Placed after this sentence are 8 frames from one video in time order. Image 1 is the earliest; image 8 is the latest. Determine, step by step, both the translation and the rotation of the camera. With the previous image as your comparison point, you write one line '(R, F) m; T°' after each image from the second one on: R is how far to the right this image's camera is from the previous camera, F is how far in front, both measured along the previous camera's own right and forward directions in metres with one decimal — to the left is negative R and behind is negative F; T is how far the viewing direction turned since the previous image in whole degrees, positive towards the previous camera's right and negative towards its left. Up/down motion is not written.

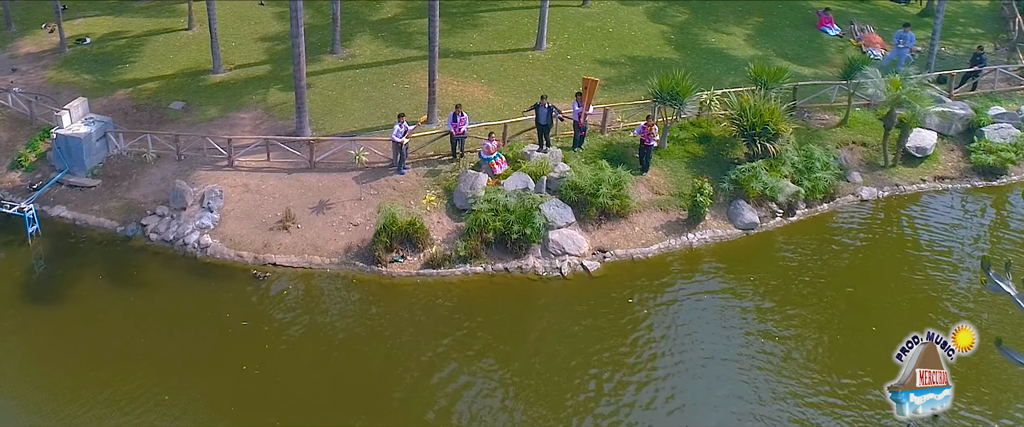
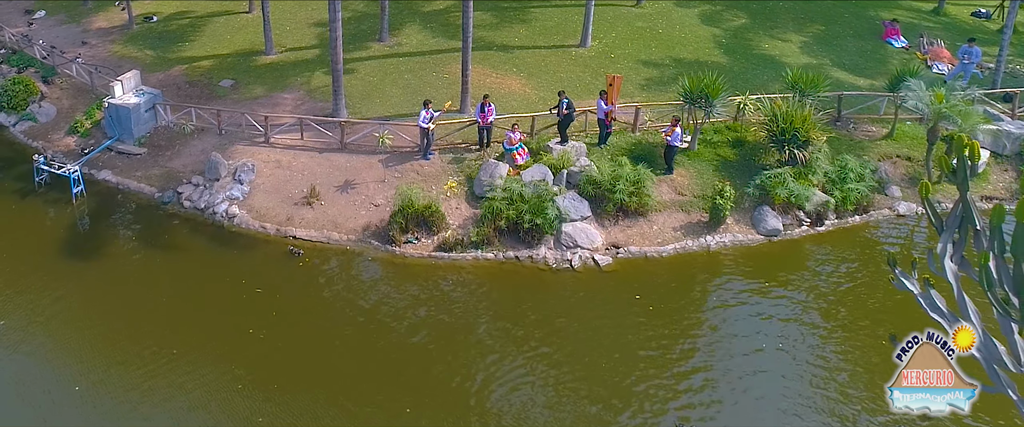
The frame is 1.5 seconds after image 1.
(+1.3, -0.1) m; -5°
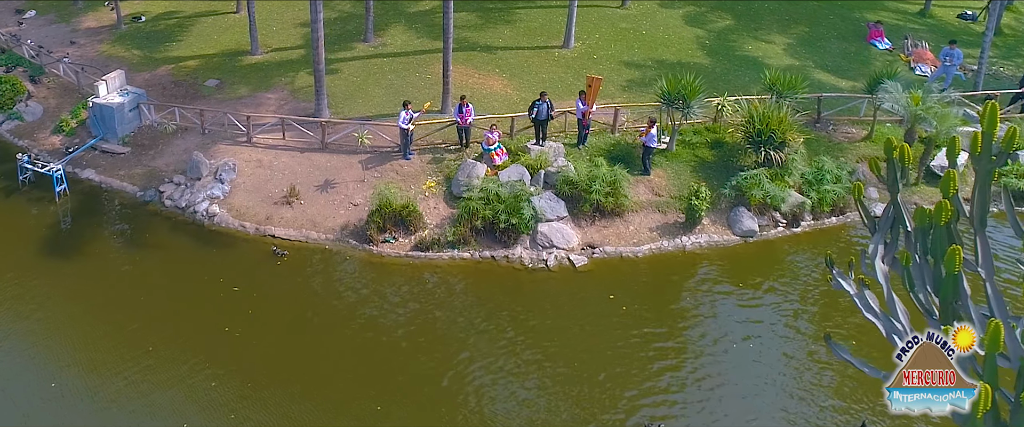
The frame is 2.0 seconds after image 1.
(+0.5, -0.2) m; 0°
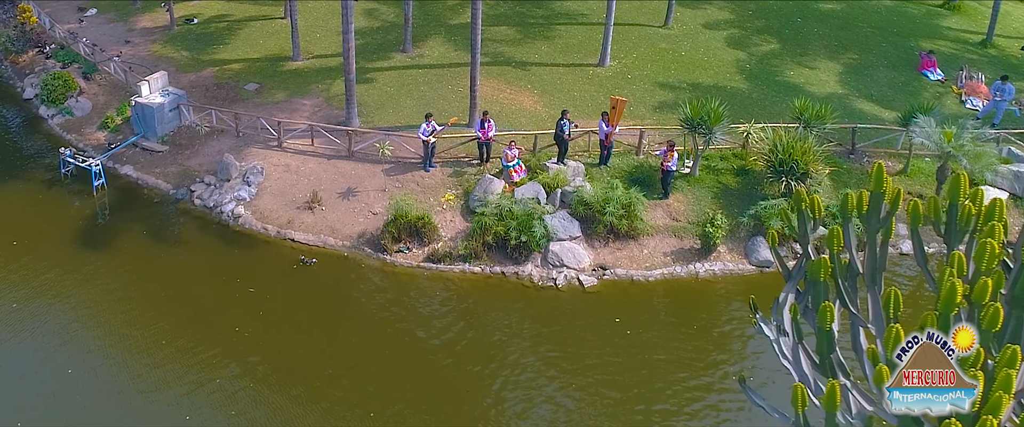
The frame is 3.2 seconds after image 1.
(+0.9, -0.1) m; -4°
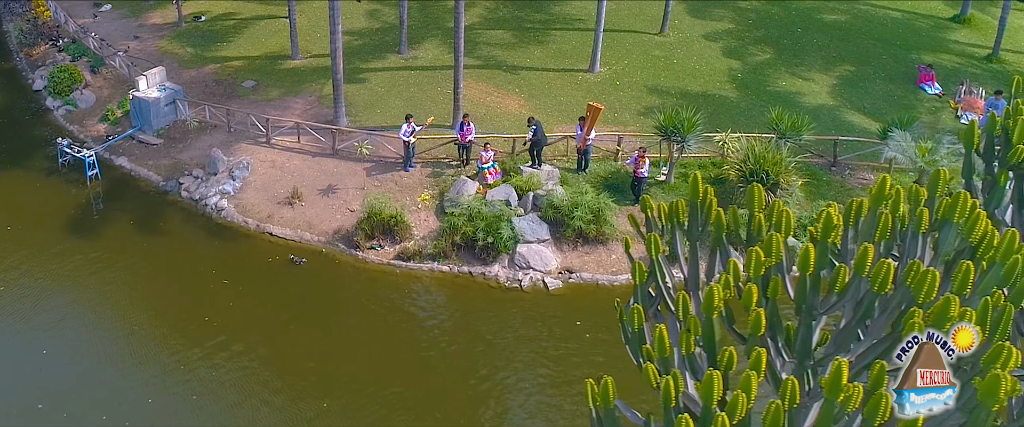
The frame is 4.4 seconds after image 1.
(+1.3, -0.4) m; -2°
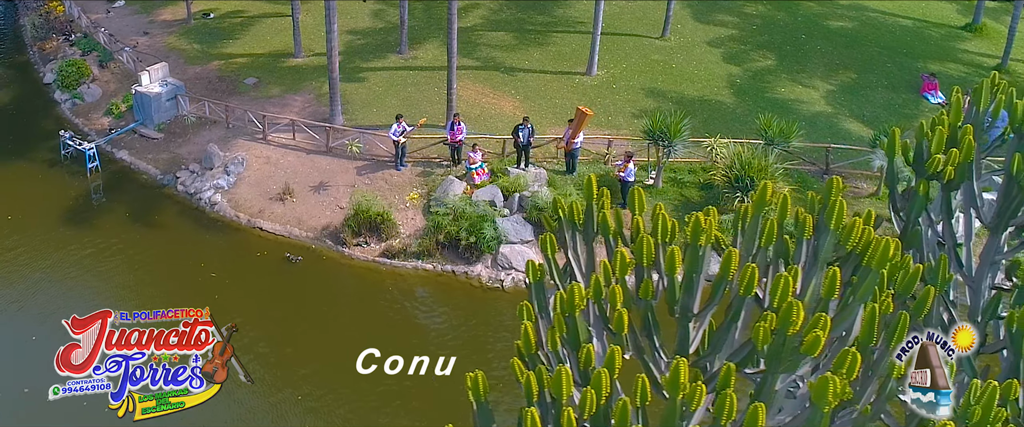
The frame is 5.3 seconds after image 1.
(+0.8, -0.2) m; -2°
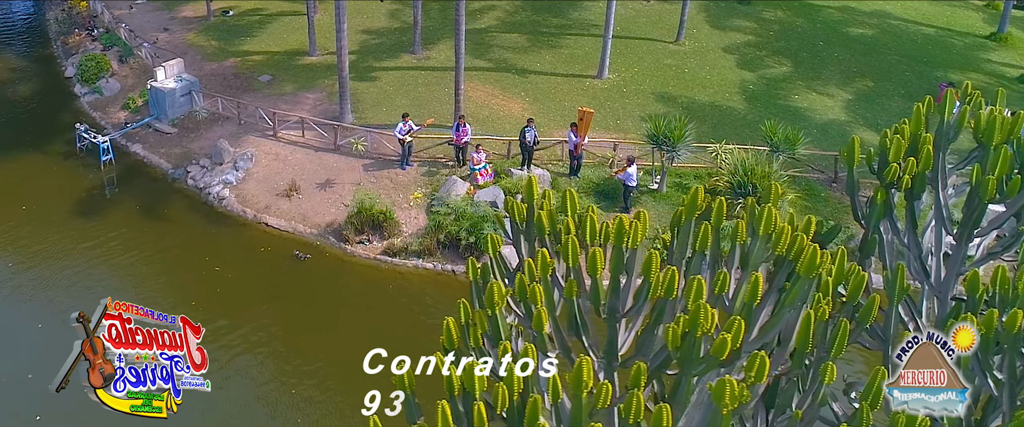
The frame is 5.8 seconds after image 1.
(+0.6, -0.1) m; -2°
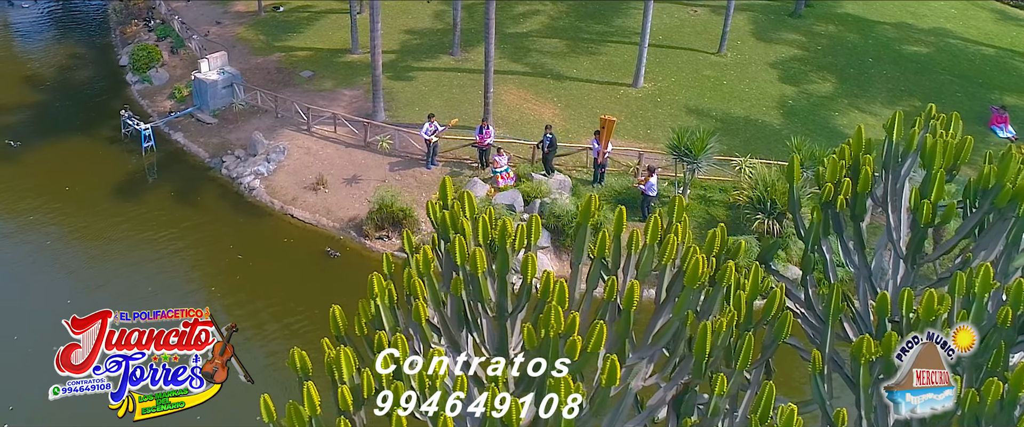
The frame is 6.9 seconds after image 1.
(+0.9, -0.1) m; -4°
